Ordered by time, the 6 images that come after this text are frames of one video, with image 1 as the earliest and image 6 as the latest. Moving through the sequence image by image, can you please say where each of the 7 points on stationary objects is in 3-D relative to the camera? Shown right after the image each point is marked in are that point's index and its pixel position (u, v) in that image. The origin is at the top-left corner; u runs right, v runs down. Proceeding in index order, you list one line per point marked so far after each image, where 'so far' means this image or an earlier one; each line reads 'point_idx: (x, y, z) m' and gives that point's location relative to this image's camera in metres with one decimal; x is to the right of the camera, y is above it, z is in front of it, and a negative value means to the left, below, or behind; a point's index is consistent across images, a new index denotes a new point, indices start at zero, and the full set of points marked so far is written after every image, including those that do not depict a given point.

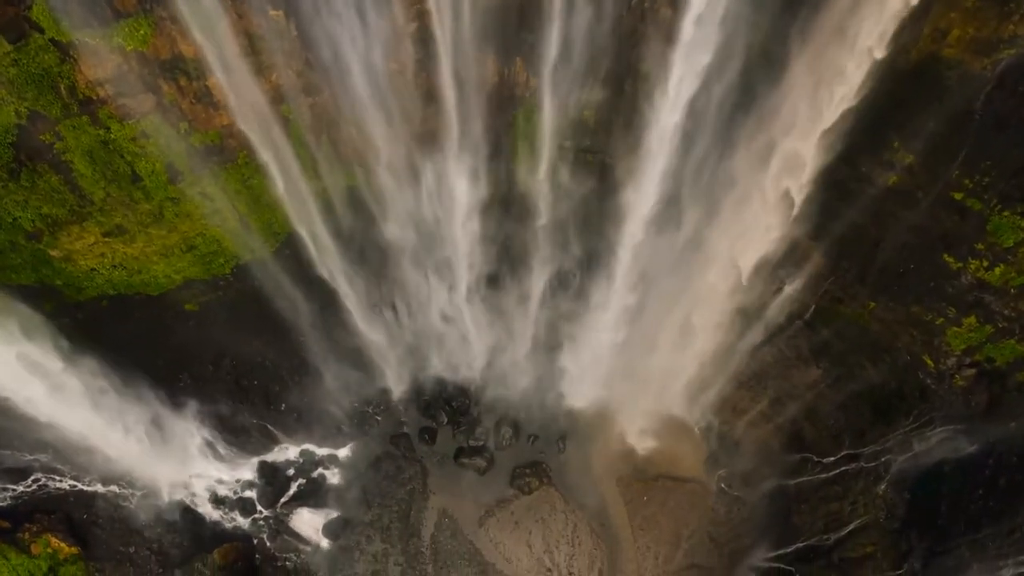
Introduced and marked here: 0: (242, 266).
0: (-4.2, +0.4, +10.9) m
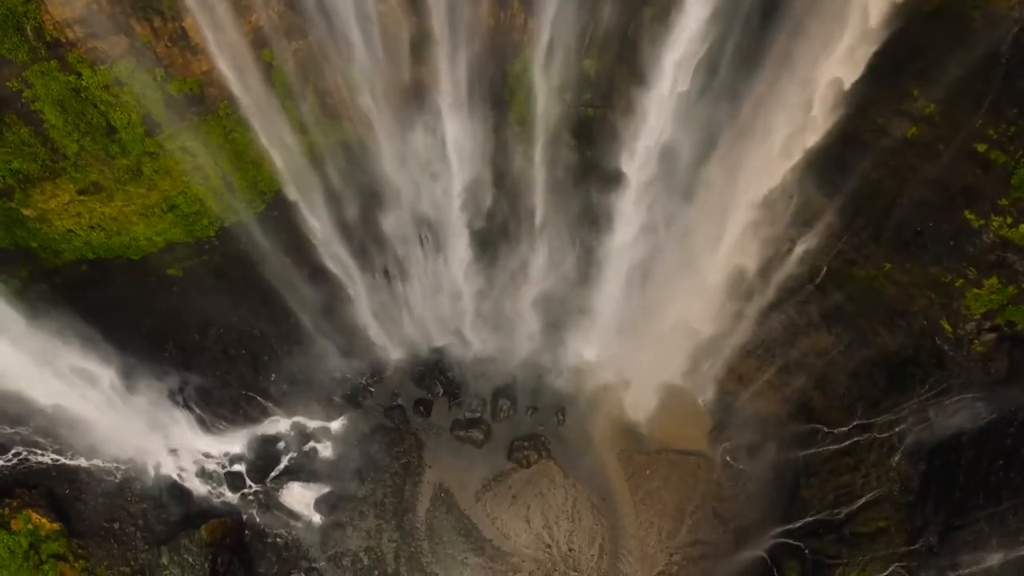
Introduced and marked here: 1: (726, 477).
0: (-4.3, +0.9, +10.4) m
1: (+3.6, -3.2, +11.5) m
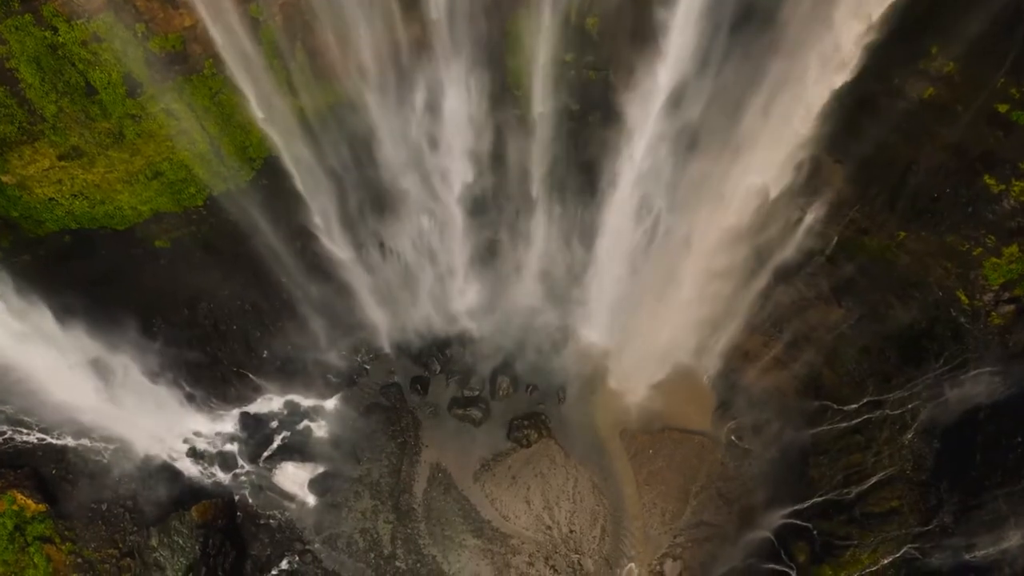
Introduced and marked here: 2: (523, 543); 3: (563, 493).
0: (-4.3, +1.3, +10.0) m
1: (+3.6, -2.7, +11.2) m
2: (+0.2, -3.9, +10.5) m
3: (+0.8, -3.2, +10.6) m
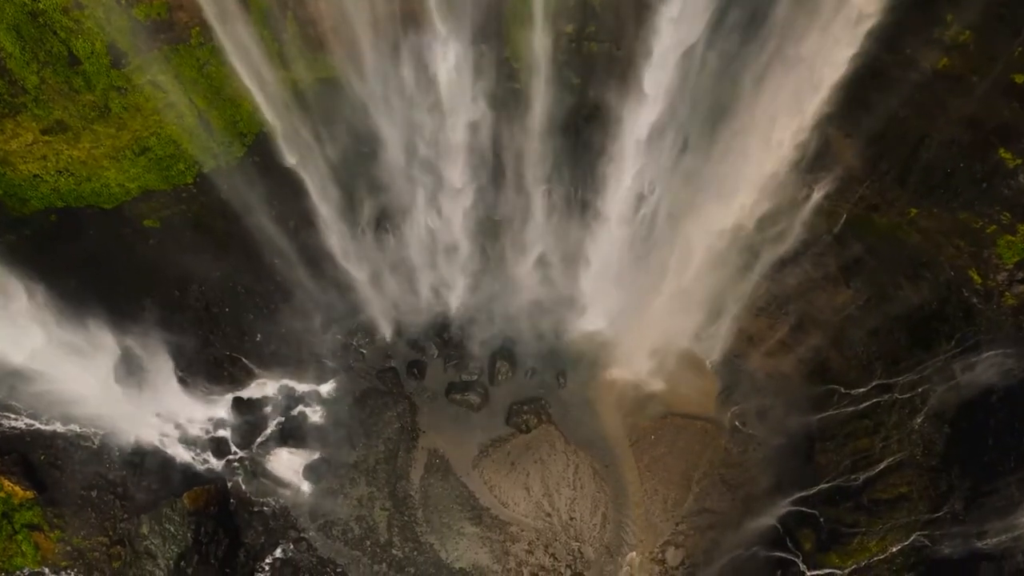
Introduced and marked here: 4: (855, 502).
0: (-4.3, +1.6, +9.7) m
1: (+3.6, -2.4, +11.0) m
2: (+0.1, -3.6, +10.3) m
3: (+0.8, -2.9, +10.3) m
4: (+5.0, -3.1, +10.0) m
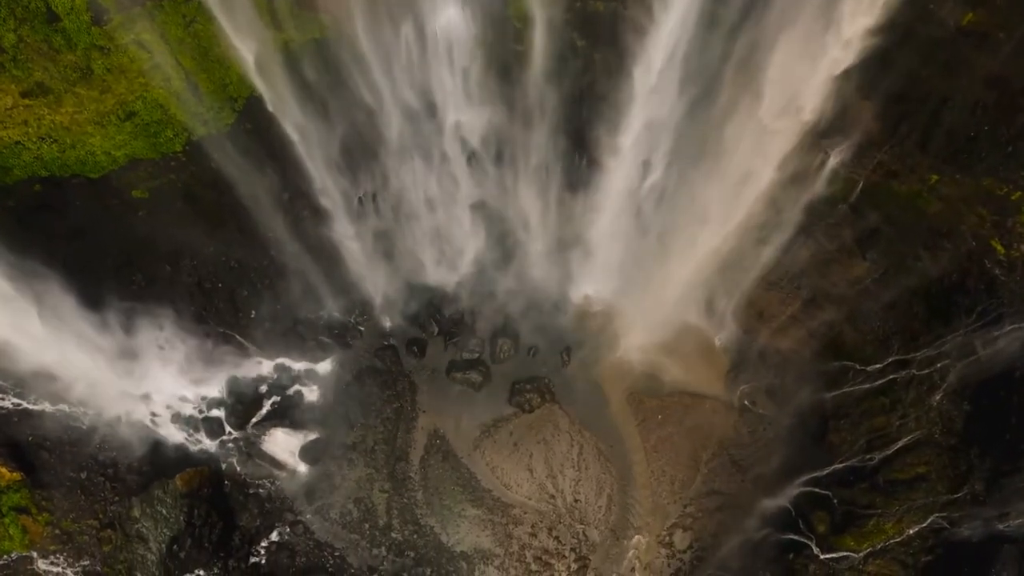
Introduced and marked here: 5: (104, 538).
0: (-4.3, +2.0, +9.4) m
1: (+3.6, -2.1, +10.6) m
2: (+0.2, -3.2, +9.9) m
3: (+0.8, -2.5, +10.0) m
4: (+5.0, -2.7, +9.7) m
5: (-5.9, -3.6, +9.9) m
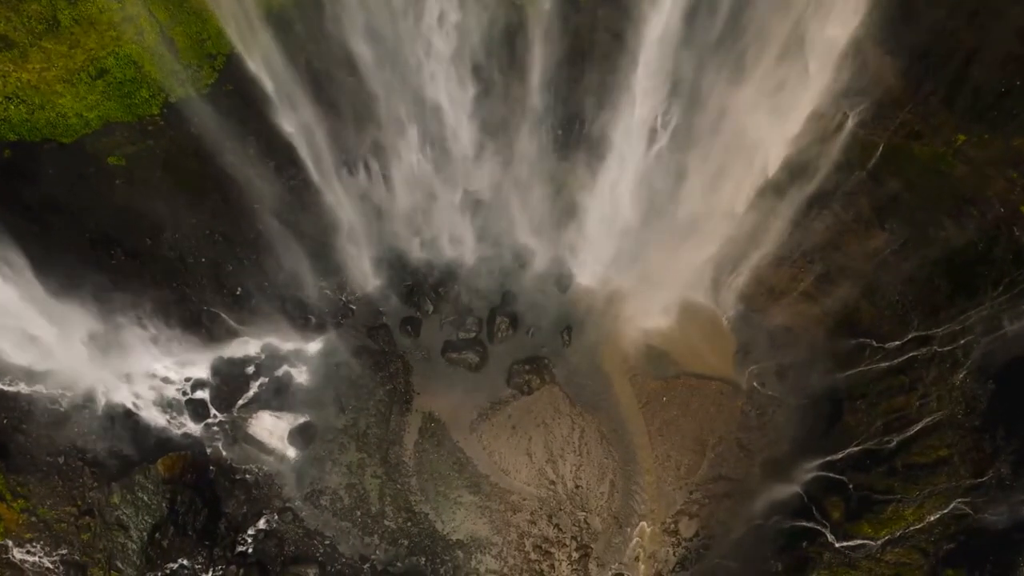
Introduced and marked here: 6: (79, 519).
0: (-4.3, +2.3, +8.8) m
1: (+3.6, -1.7, +10.1) m
2: (+0.2, -2.9, +9.4) m
3: (+0.8, -2.1, +9.5) m
4: (+5.0, -2.4, +9.2) m
5: (-5.9, -3.2, +9.5) m
6: (-6.0, -3.2, +9.5) m
